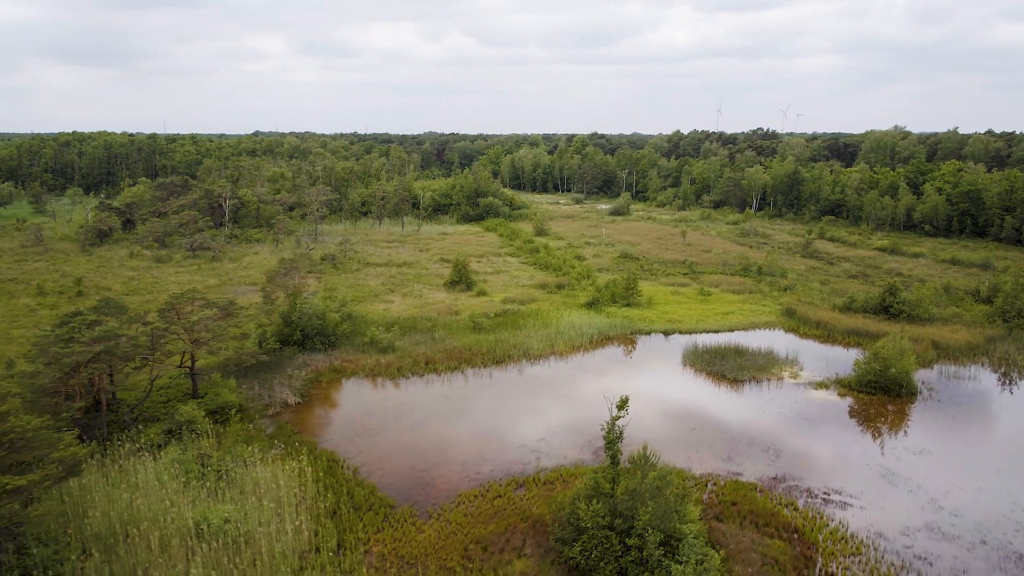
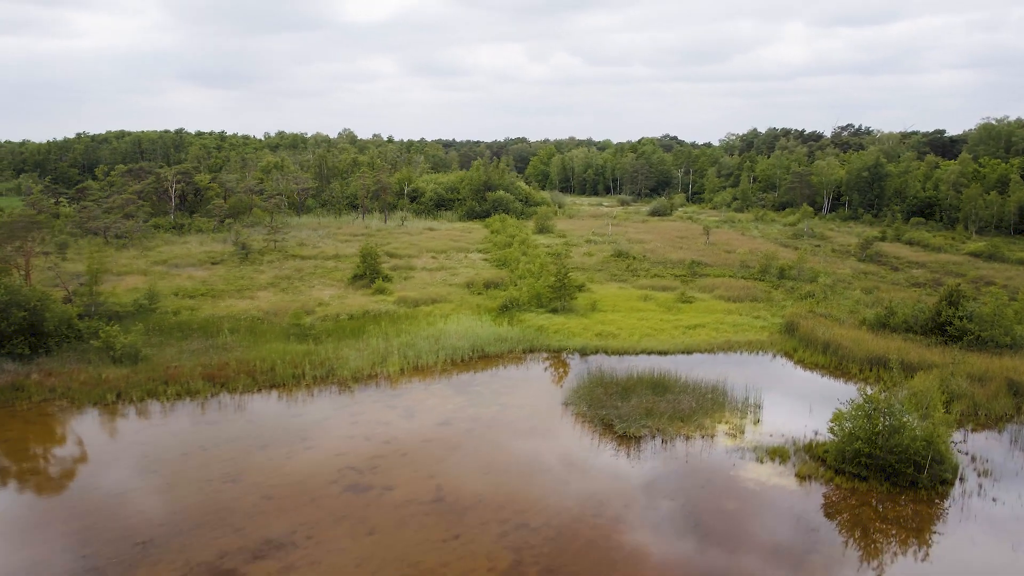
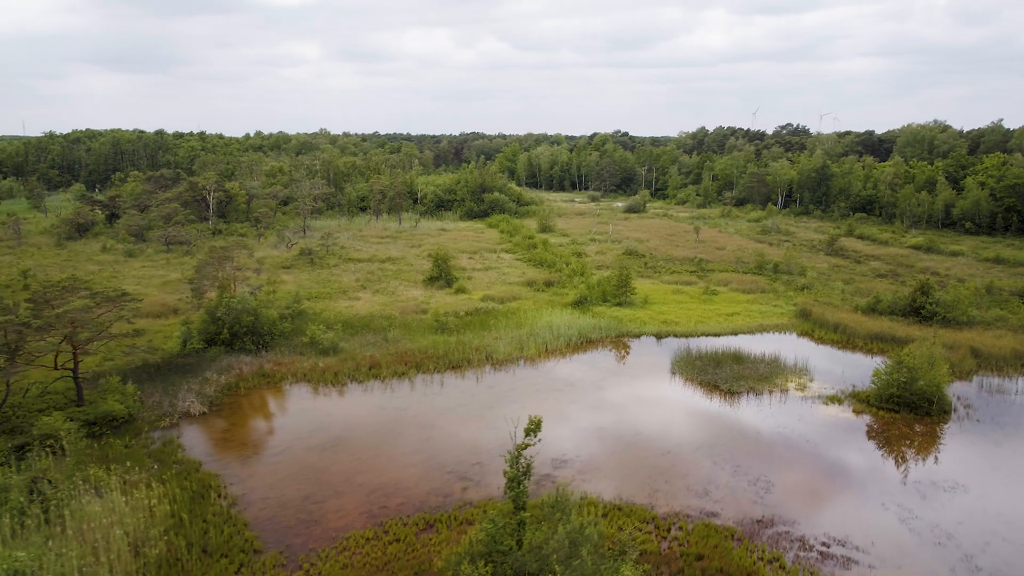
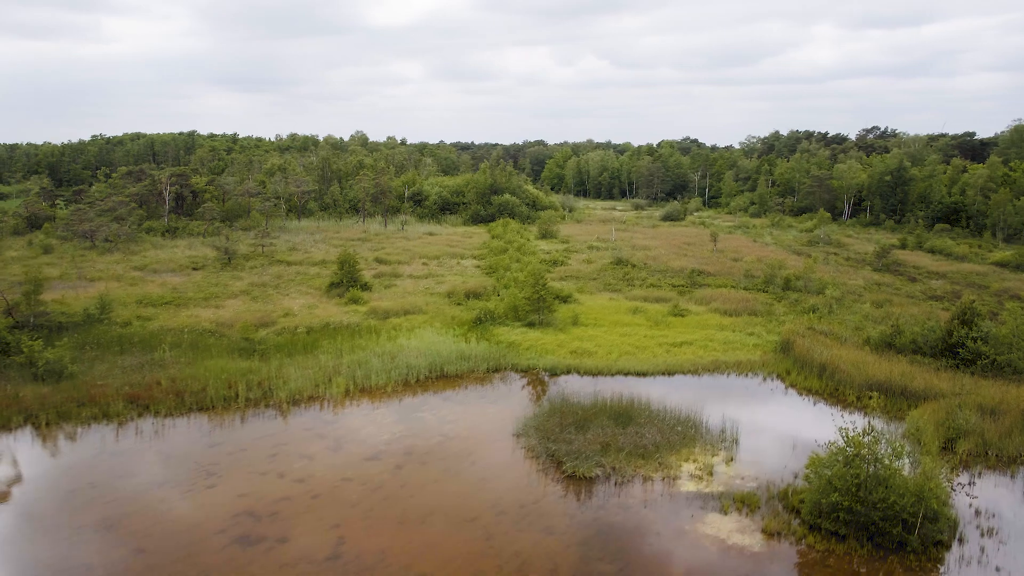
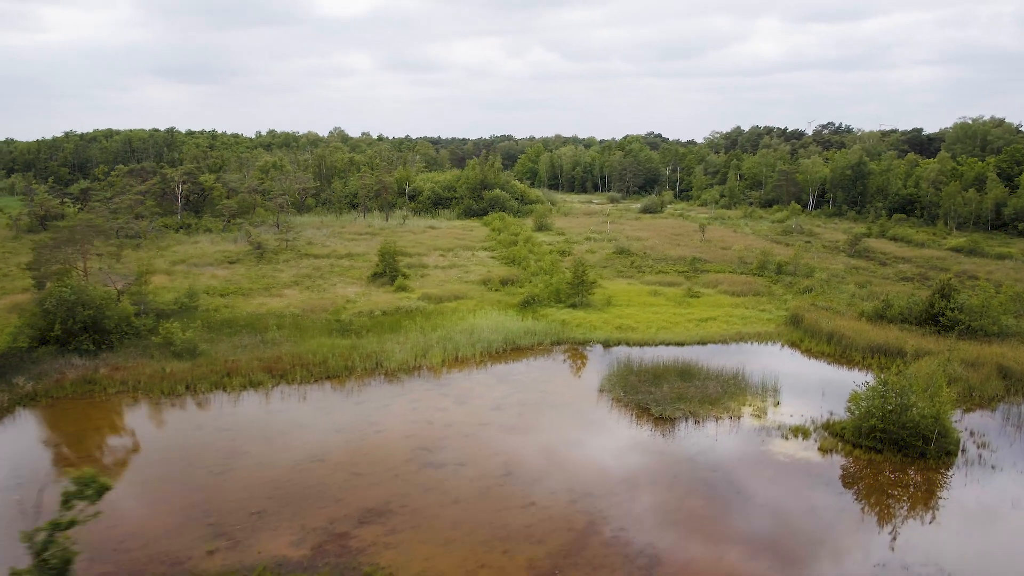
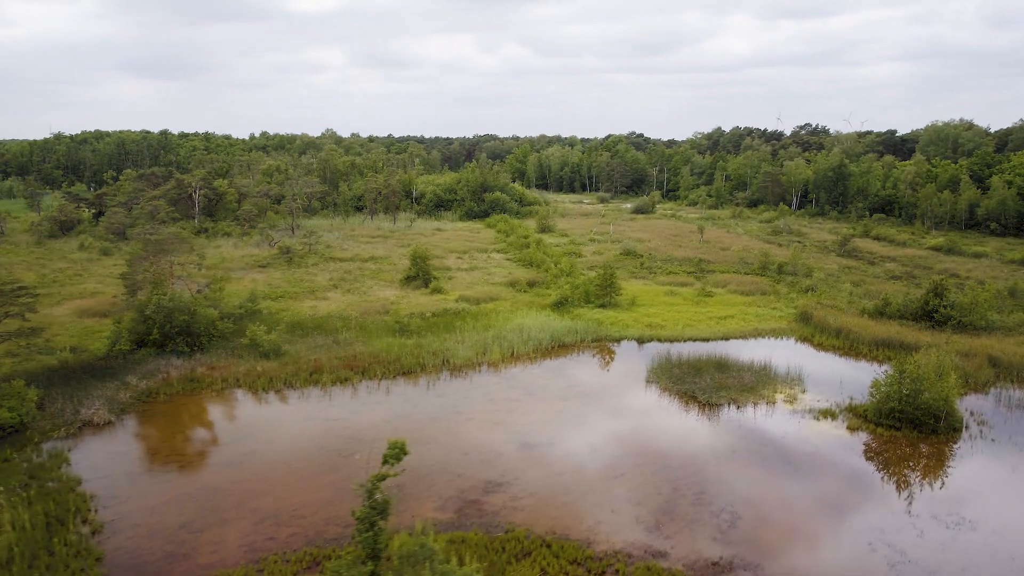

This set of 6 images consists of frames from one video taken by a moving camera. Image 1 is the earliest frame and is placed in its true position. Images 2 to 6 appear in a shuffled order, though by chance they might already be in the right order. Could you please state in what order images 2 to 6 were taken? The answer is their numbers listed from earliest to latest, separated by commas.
3, 6, 5, 2, 4
